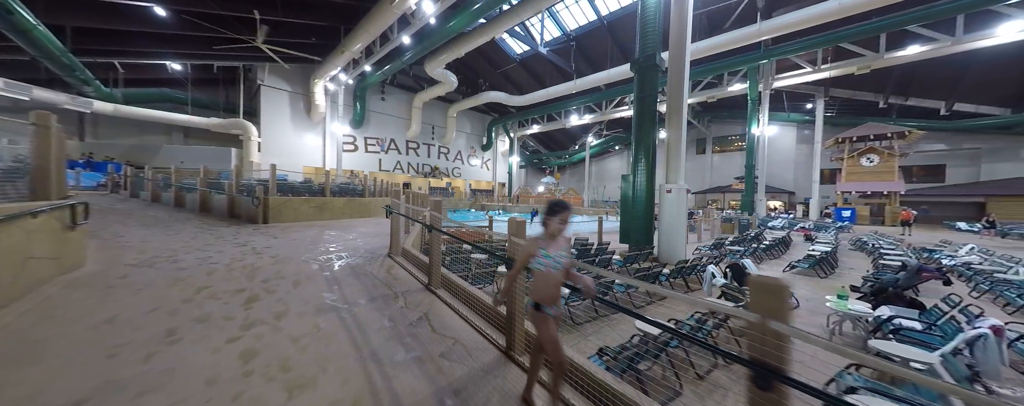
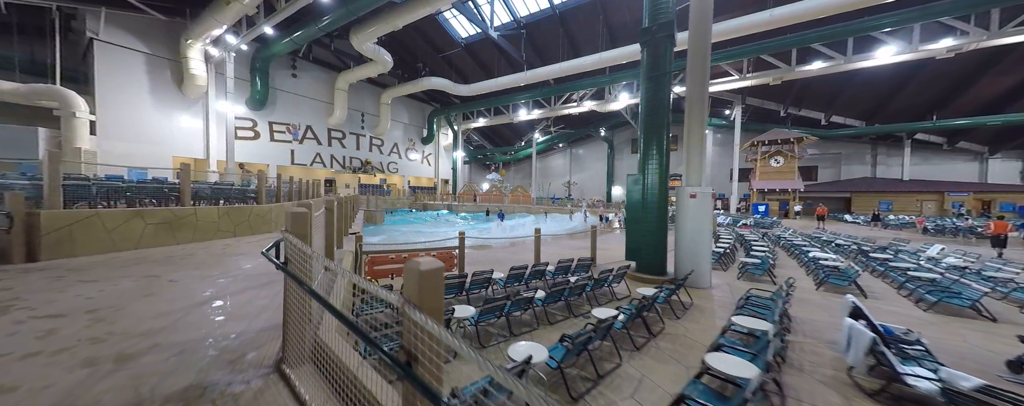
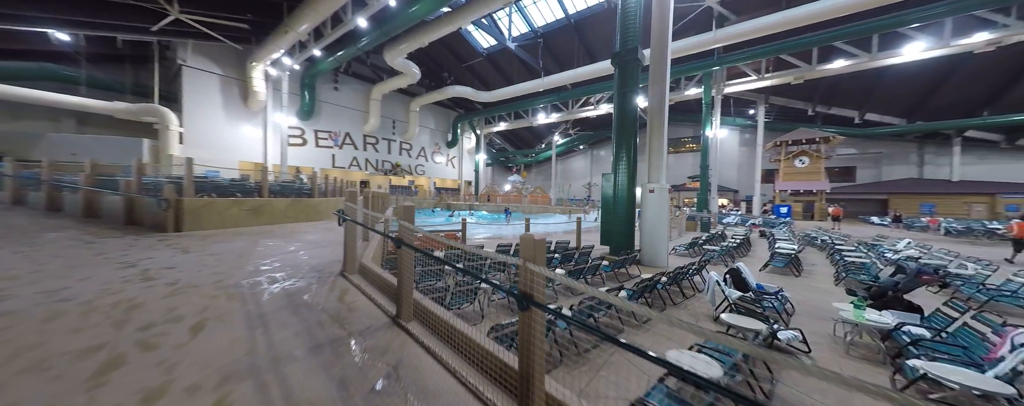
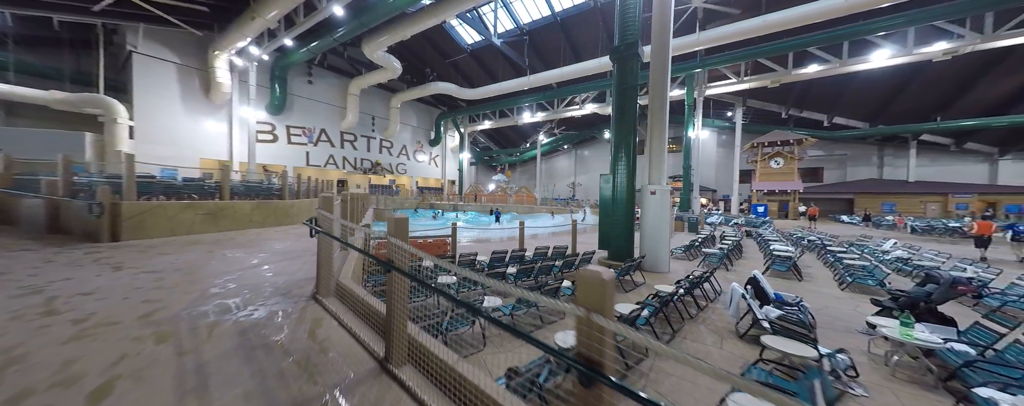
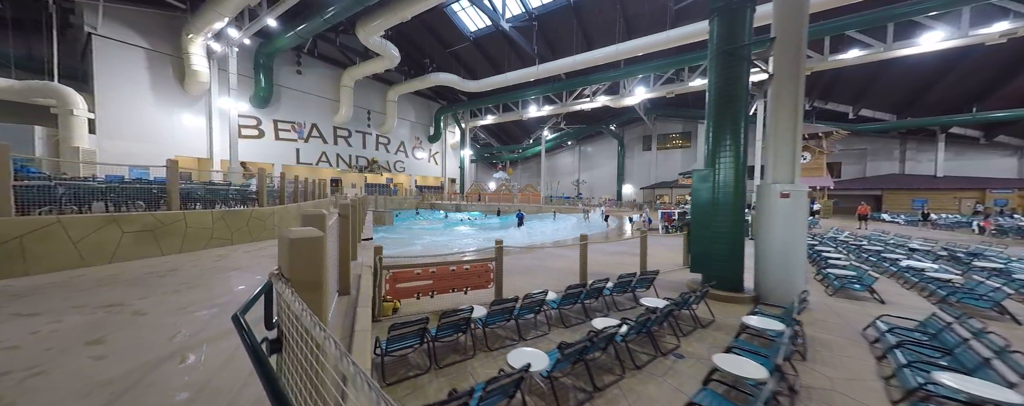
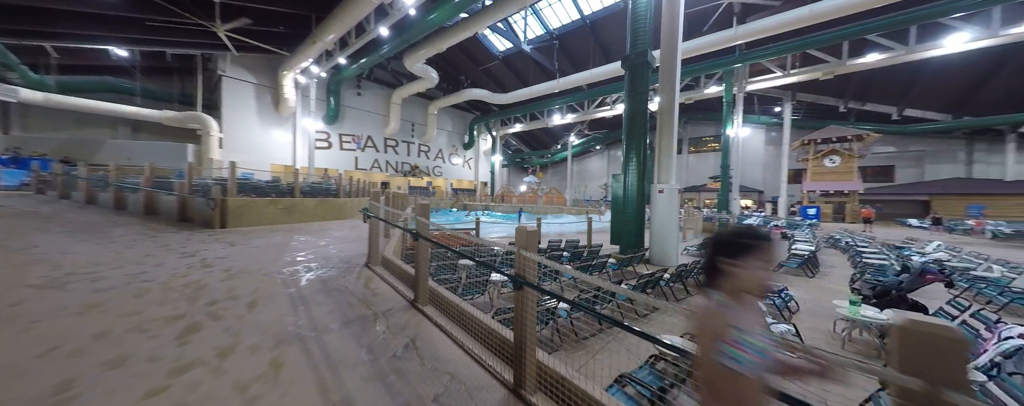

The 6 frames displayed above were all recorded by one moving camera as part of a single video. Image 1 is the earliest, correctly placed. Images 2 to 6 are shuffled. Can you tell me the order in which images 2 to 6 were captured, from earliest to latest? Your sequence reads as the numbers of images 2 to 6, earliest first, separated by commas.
6, 3, 4, 2, 5
